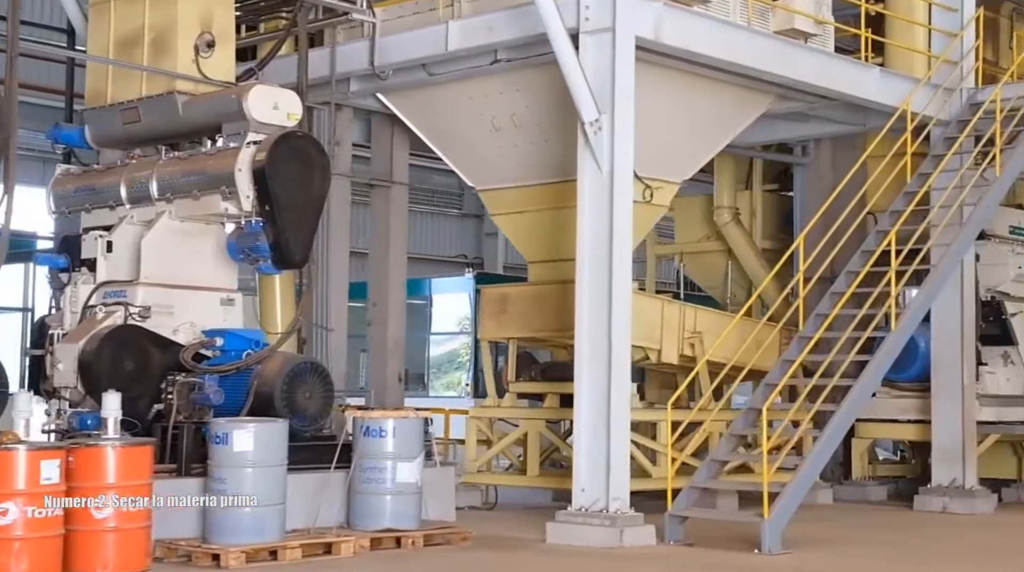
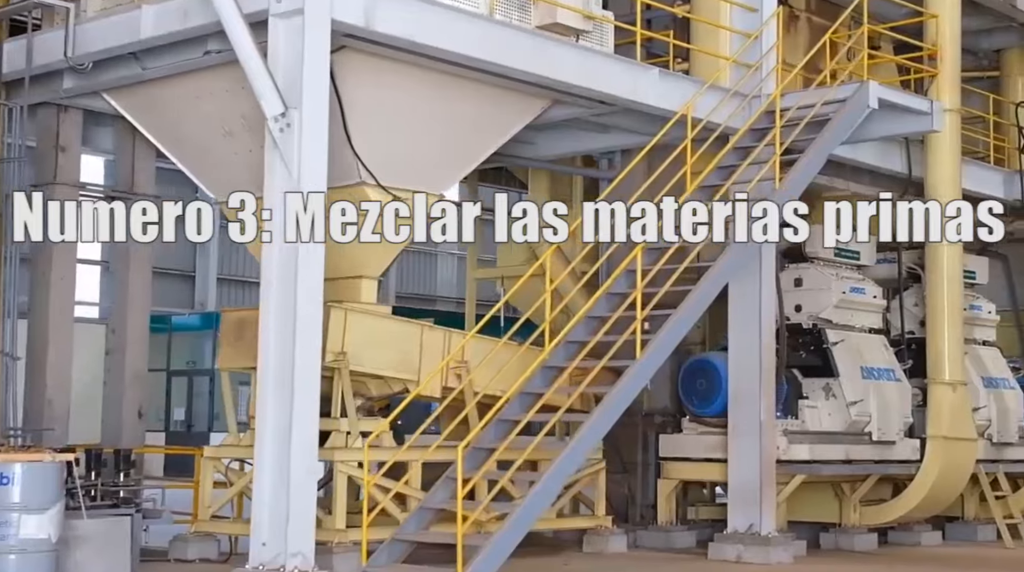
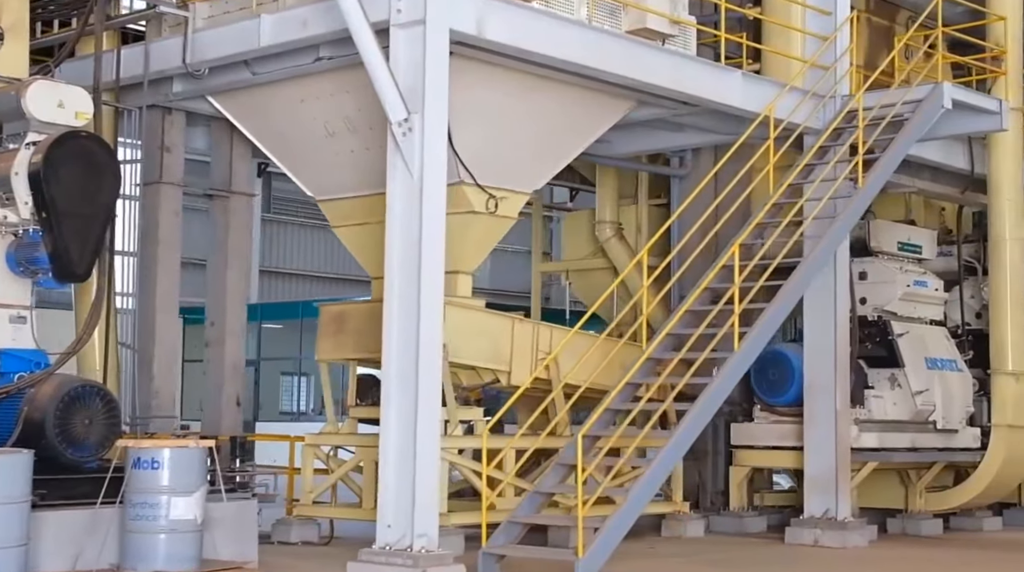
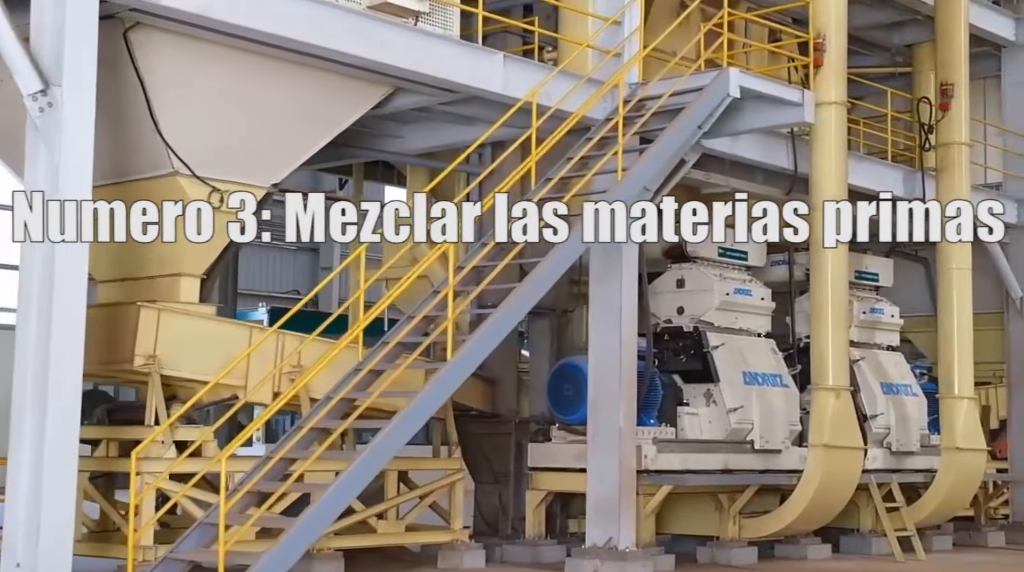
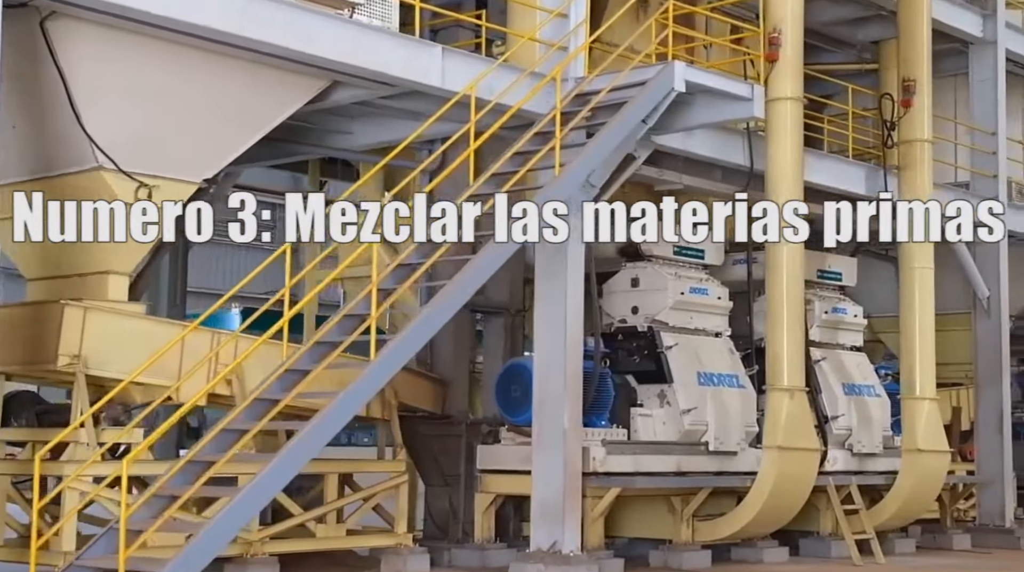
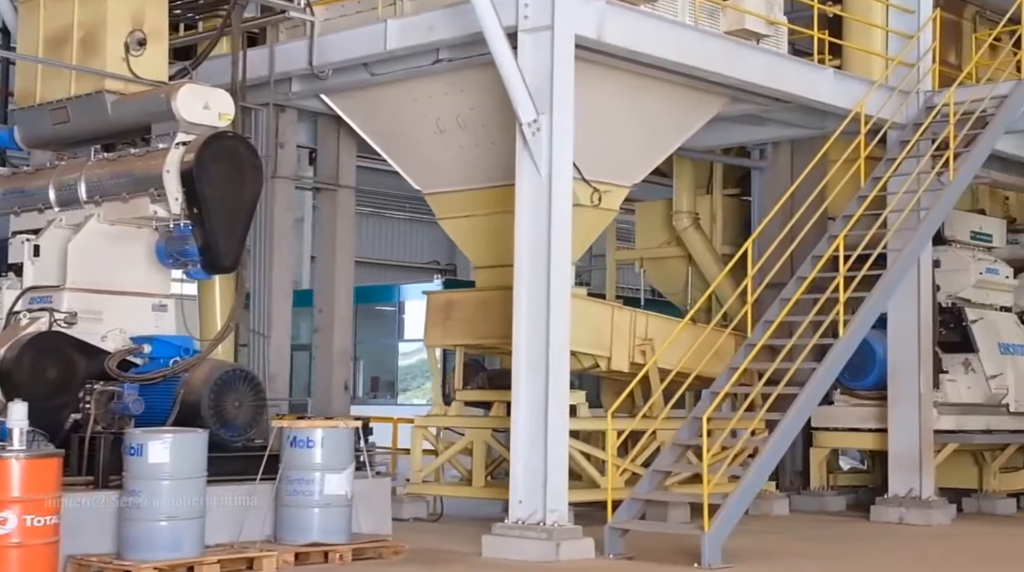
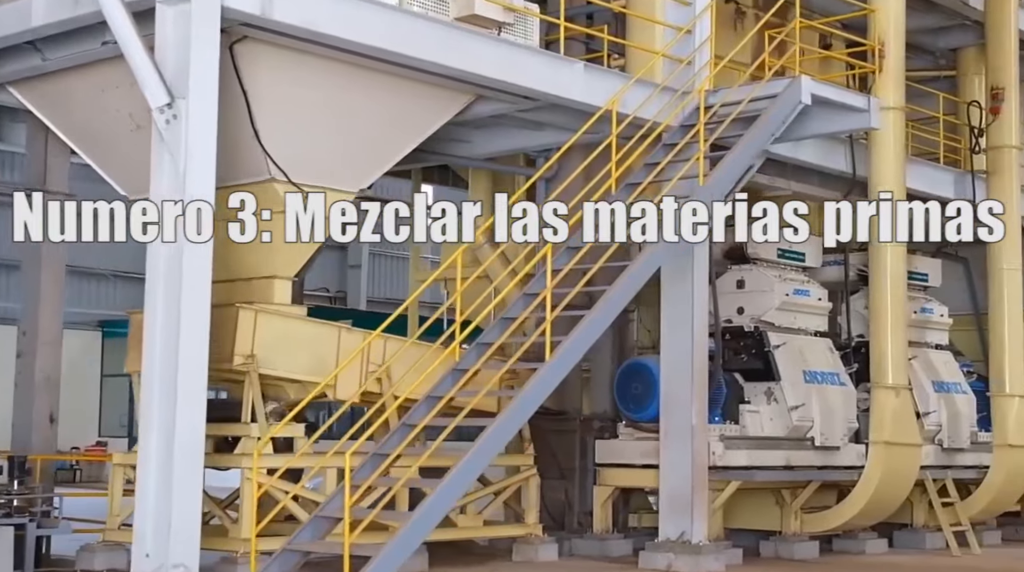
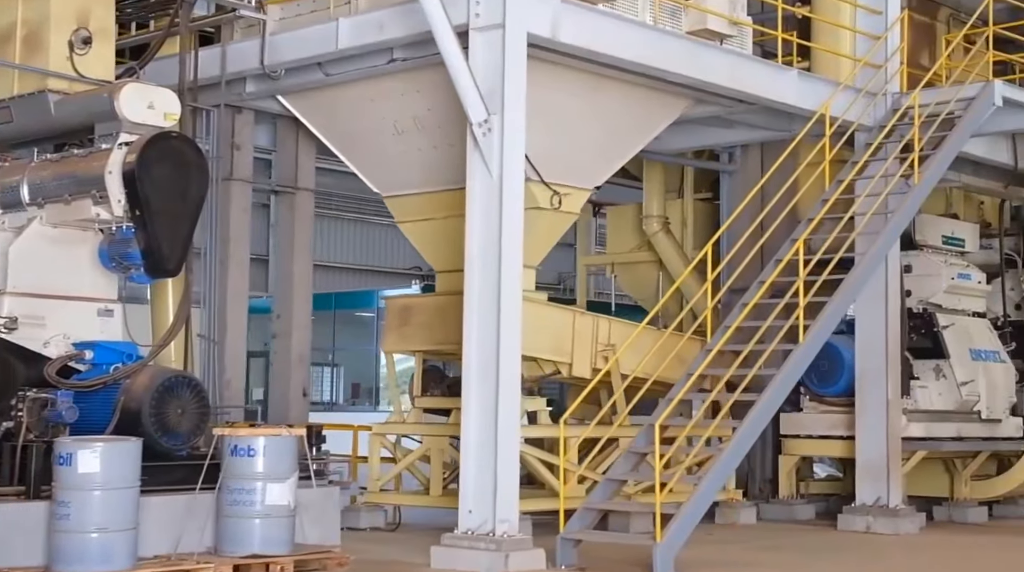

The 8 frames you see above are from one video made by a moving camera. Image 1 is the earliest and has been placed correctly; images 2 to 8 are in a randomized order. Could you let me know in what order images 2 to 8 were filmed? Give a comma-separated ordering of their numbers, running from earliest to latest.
6, 8, 3, 2, 7, 4, 5
